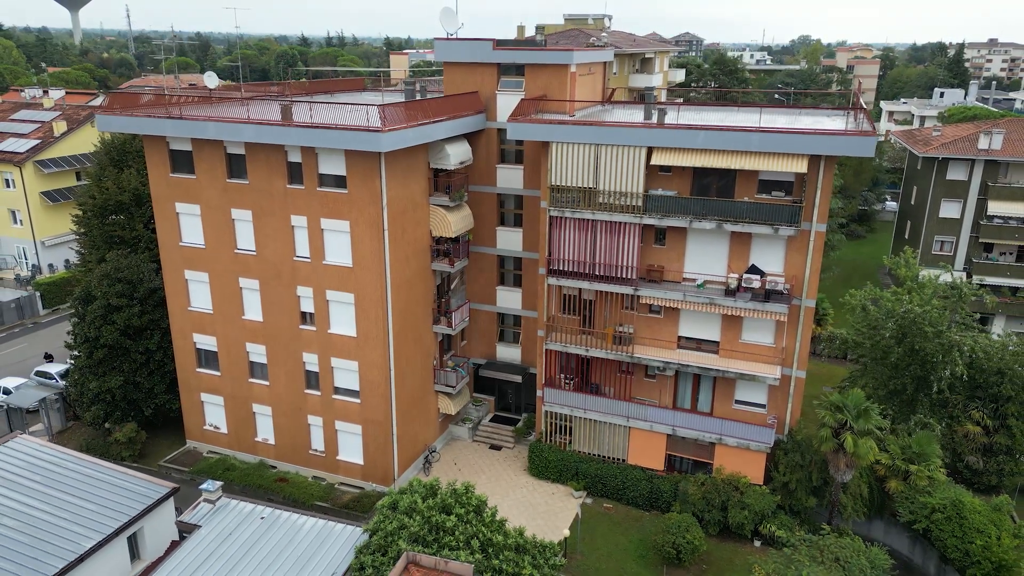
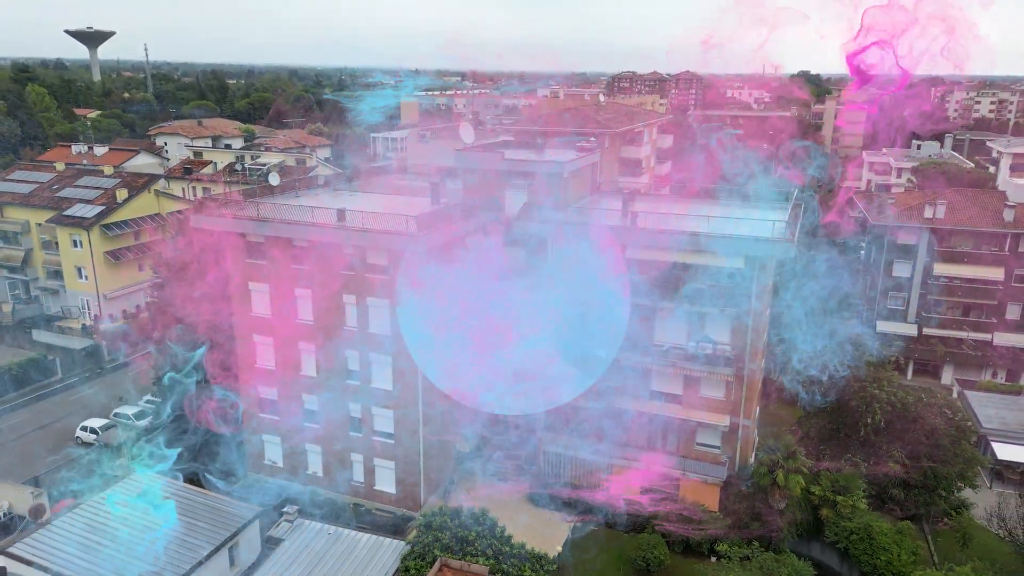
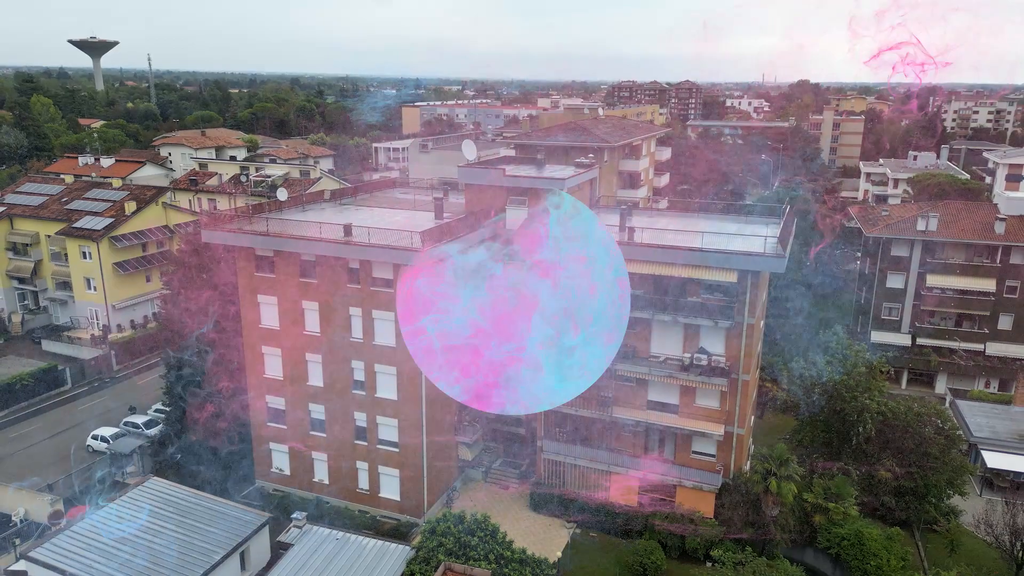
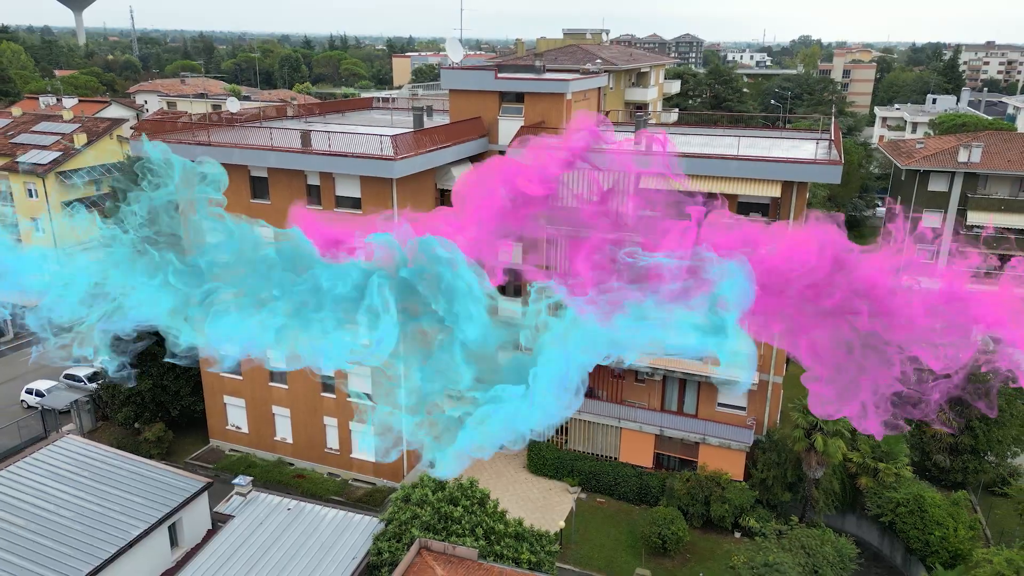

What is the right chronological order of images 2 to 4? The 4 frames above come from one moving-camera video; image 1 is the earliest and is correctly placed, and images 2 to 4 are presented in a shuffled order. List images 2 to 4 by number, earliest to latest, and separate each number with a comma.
4, 2, 3
